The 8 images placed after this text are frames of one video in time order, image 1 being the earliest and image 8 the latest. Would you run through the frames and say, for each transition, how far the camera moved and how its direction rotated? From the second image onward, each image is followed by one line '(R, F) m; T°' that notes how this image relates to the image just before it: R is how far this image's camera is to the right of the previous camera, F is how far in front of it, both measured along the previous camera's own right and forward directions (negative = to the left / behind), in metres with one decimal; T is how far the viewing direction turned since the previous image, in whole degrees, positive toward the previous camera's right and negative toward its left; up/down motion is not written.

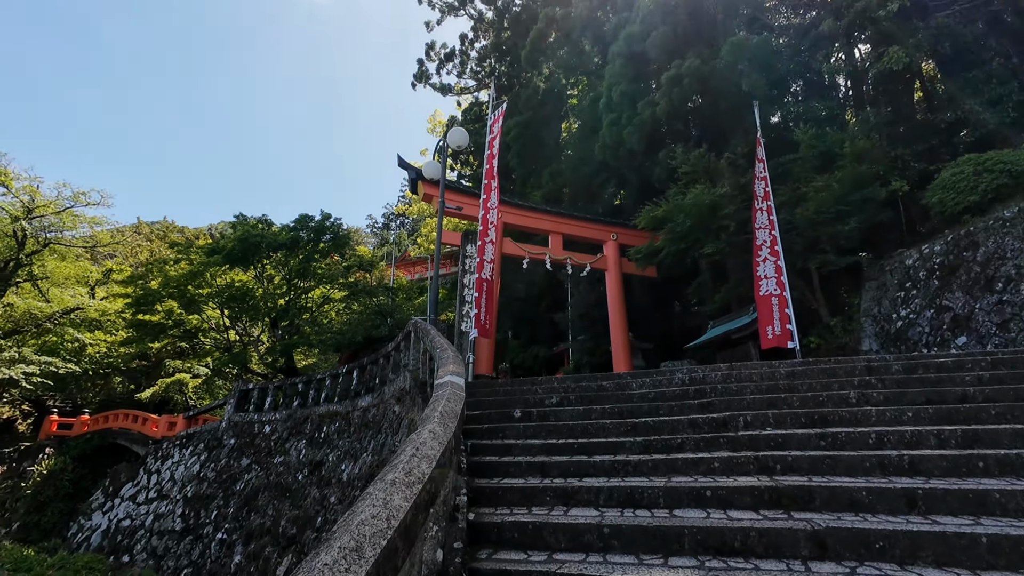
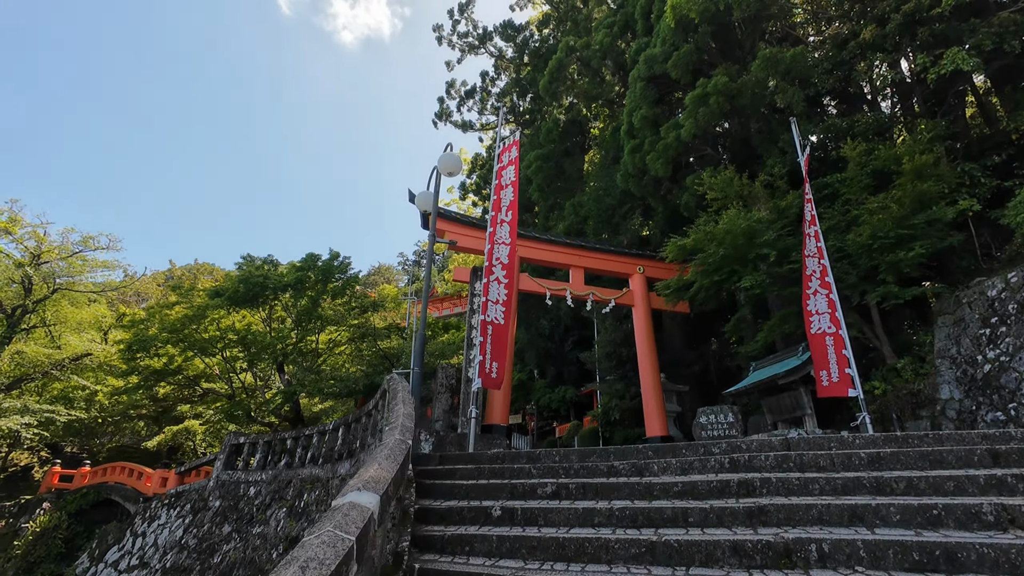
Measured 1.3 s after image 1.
(+0.3, +0.9) m; -4°
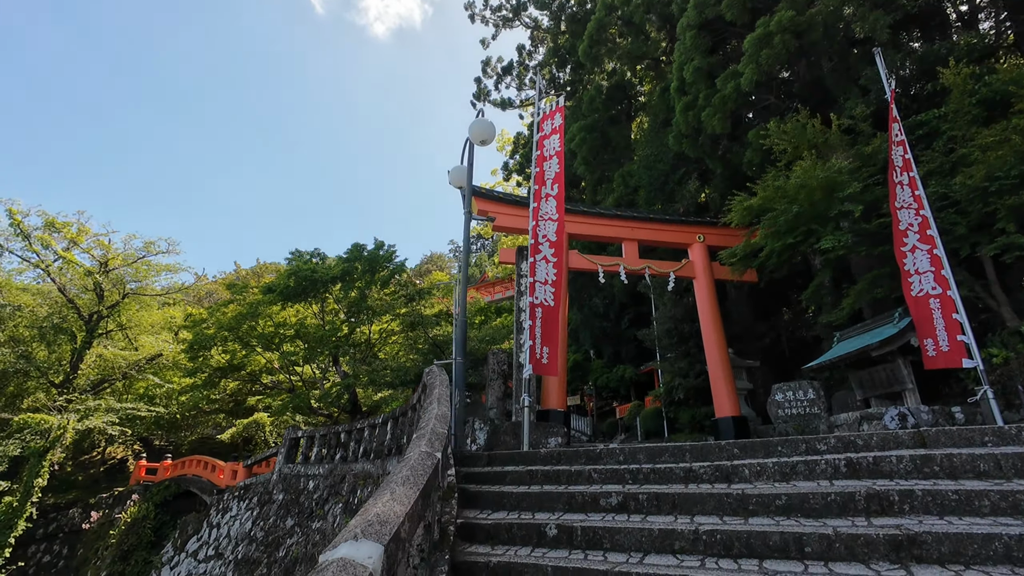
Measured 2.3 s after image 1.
(0.0, +0.5) m; -6°
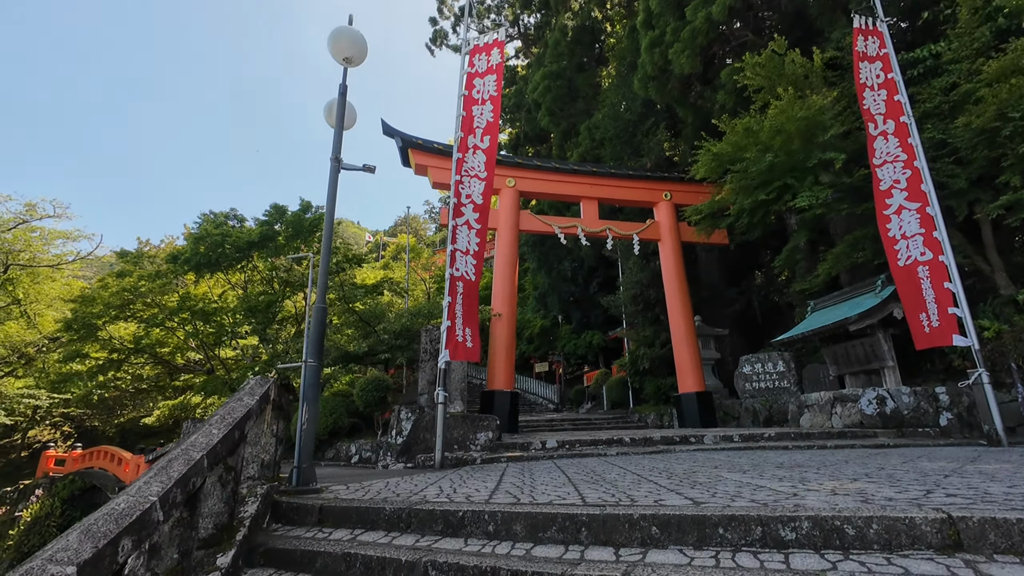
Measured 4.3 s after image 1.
(+0.7, +1.1) m; +2°
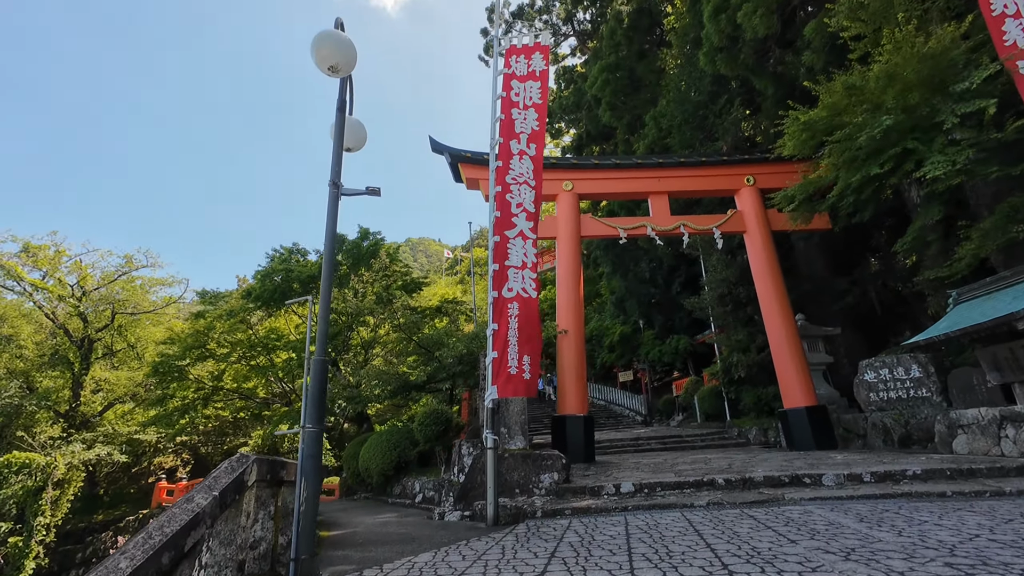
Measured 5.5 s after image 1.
(+0.3, +0.7) m; -10°
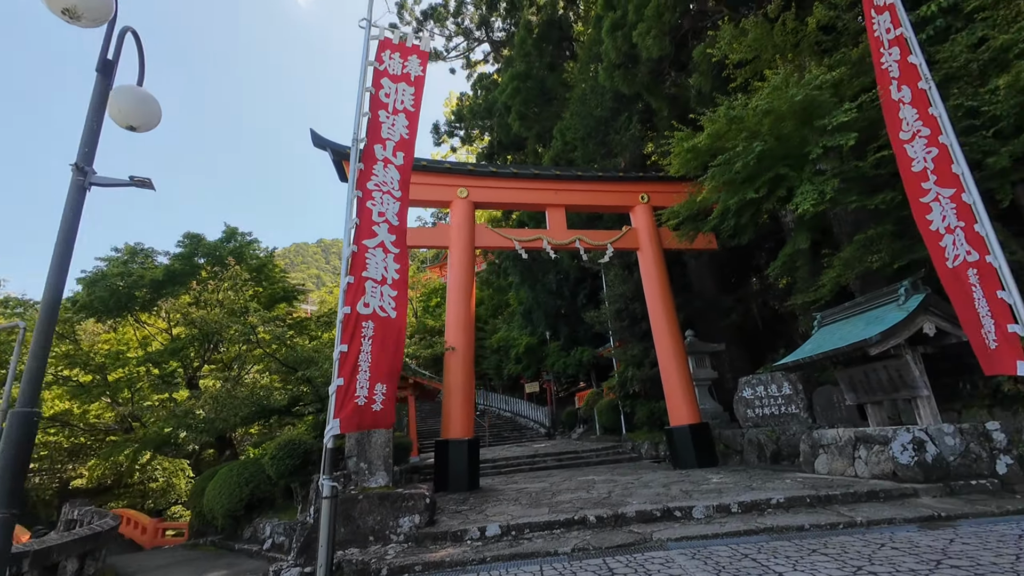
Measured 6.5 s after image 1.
(+0.5, +0.5) m; +10°
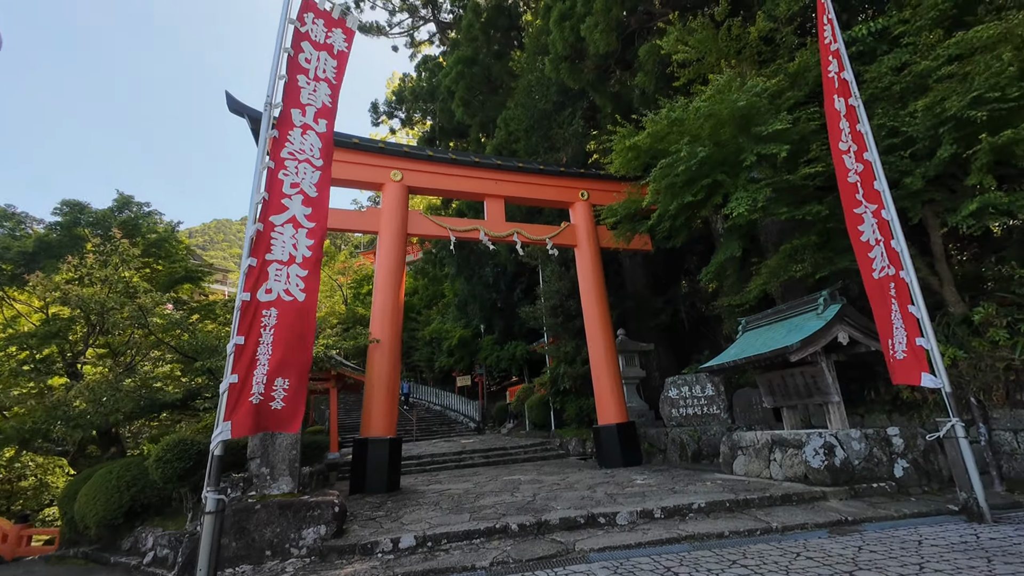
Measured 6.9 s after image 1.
(+0.1, +0.3) m; +7°
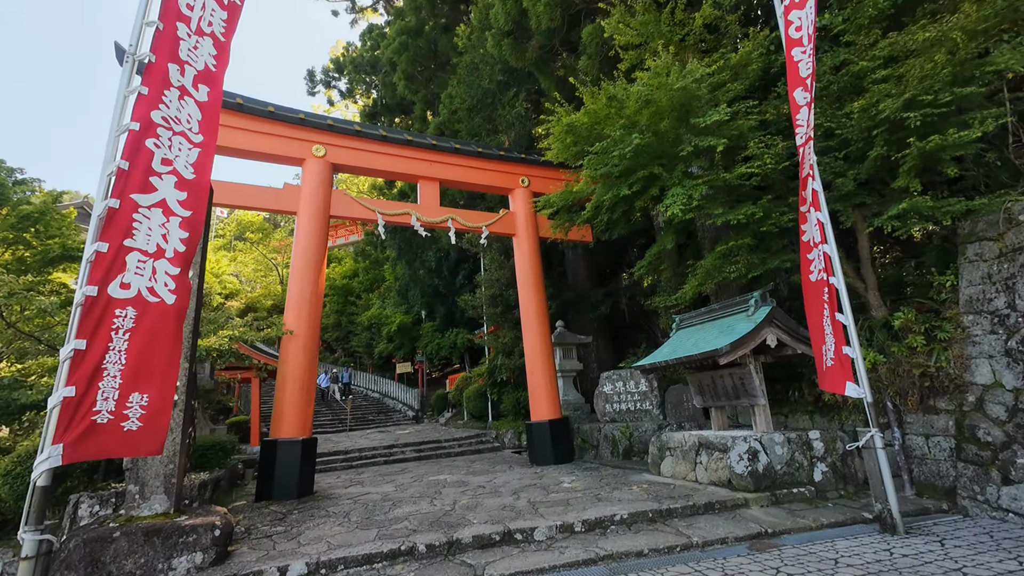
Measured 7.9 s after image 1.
(+0.3, +0.4) m; +6°
